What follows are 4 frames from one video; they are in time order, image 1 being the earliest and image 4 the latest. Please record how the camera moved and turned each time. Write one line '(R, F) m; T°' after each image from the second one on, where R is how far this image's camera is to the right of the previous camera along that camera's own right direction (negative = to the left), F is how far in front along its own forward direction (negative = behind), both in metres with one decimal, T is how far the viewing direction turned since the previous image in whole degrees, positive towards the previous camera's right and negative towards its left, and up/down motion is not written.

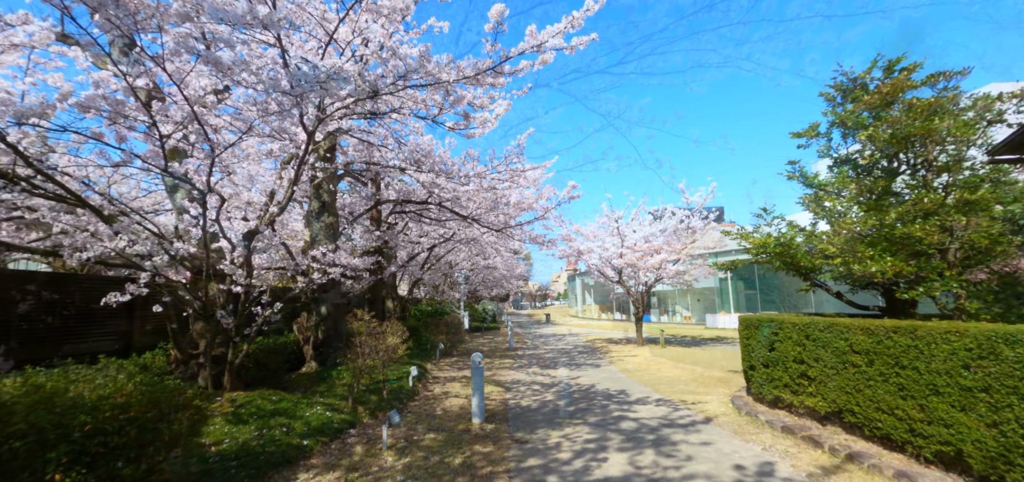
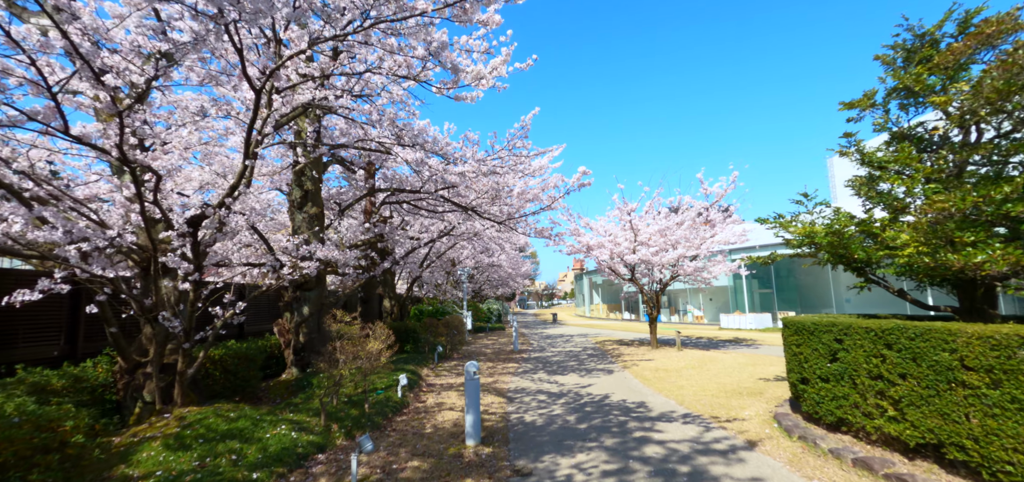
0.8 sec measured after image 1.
(+0.1, +1.0) m; -1°
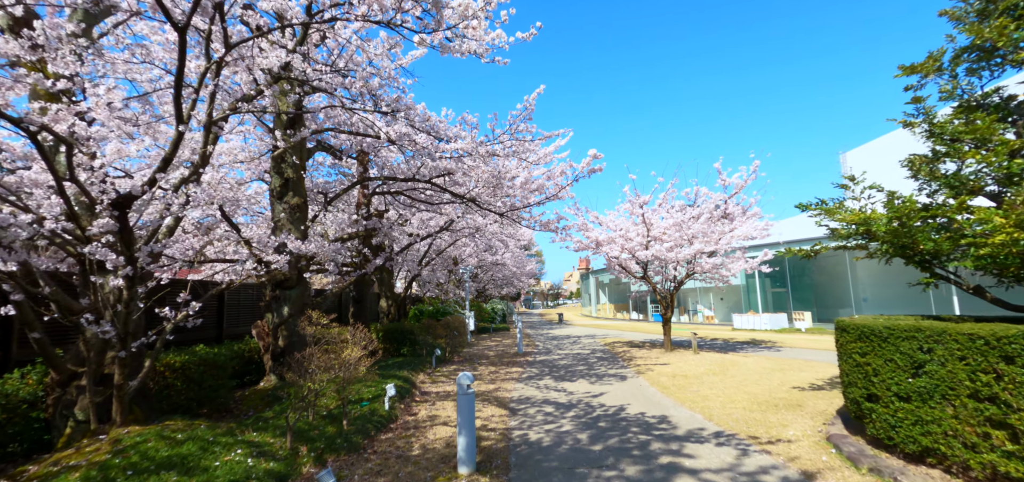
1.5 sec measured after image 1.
(0.0, +0.8) m; -1°
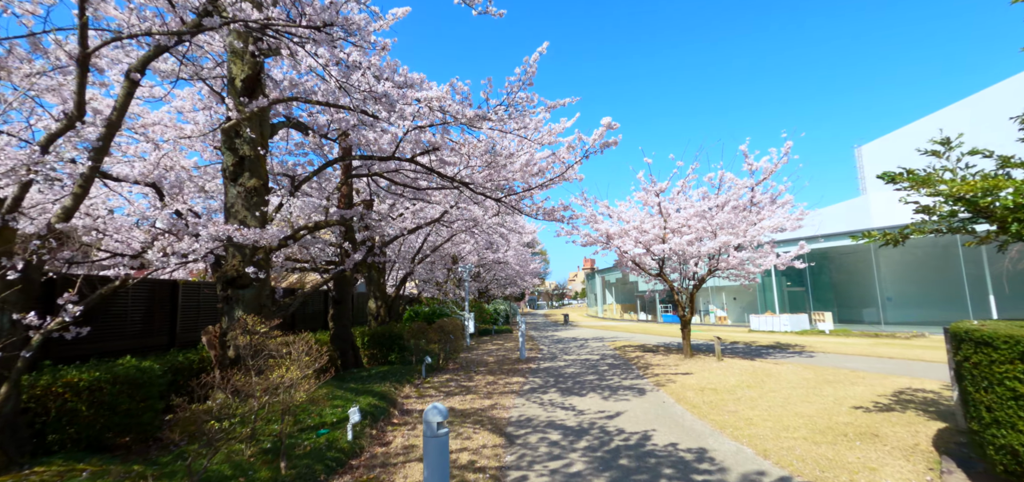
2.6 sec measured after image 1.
(+0.1, +1.3) m; -1°
